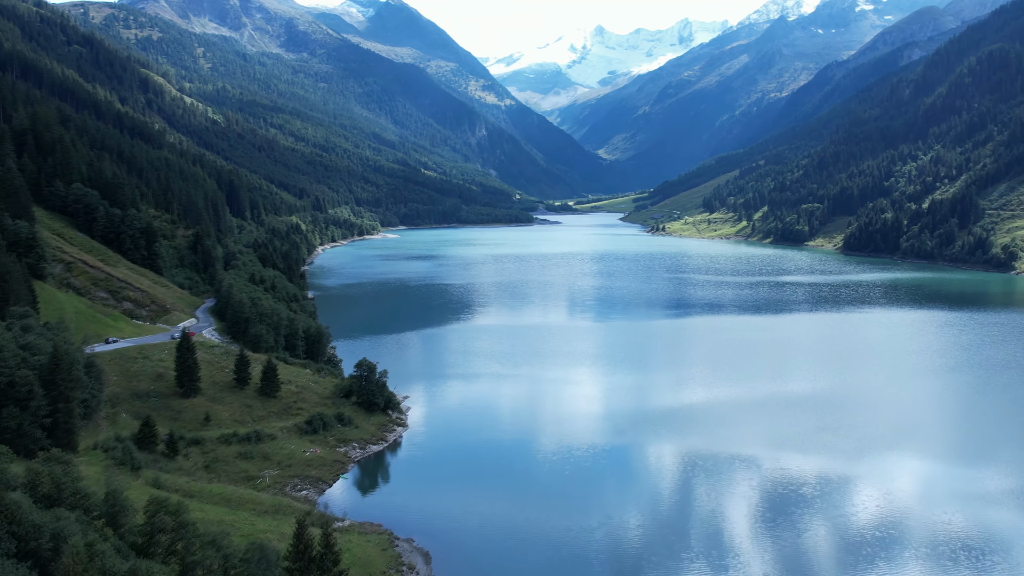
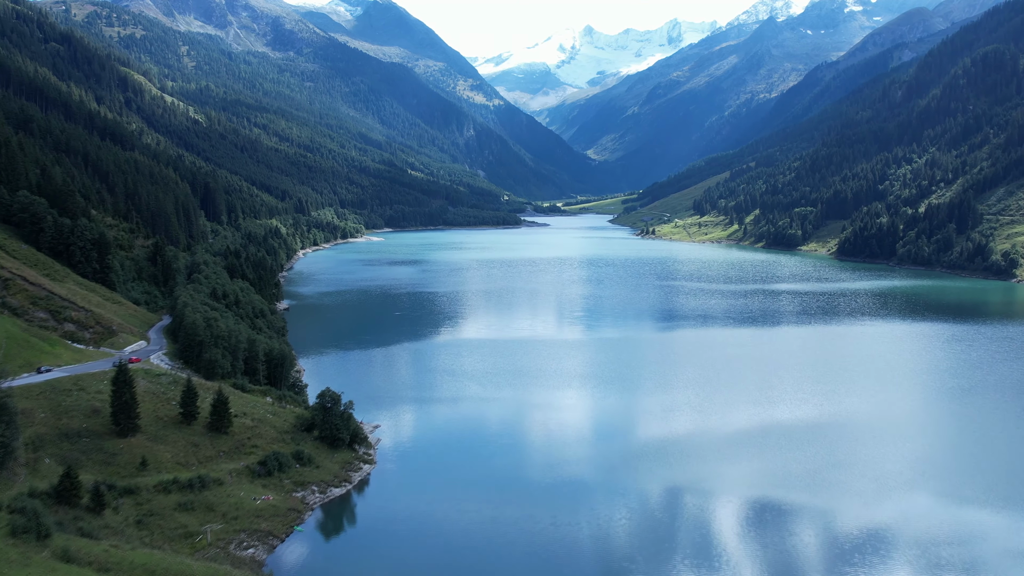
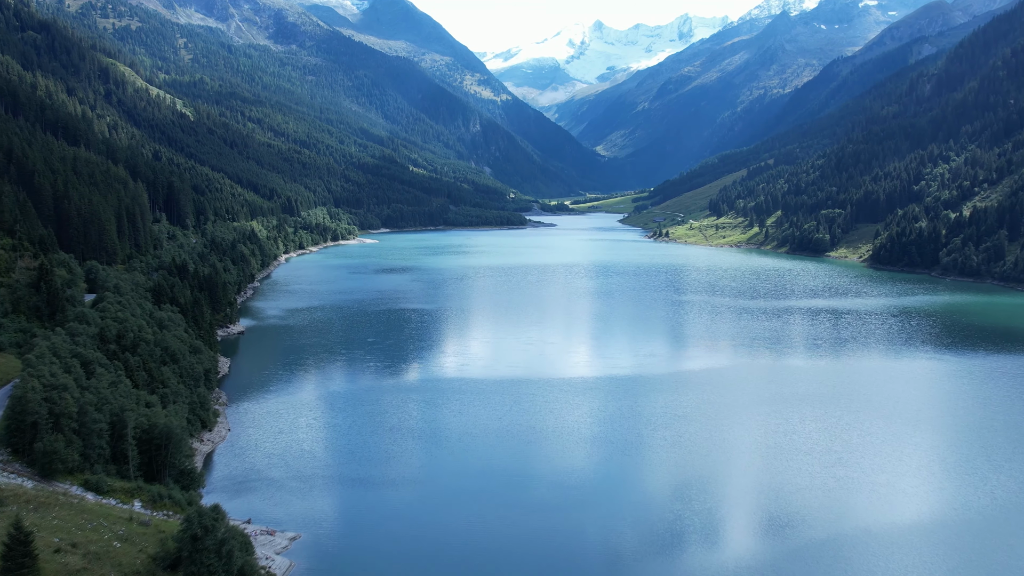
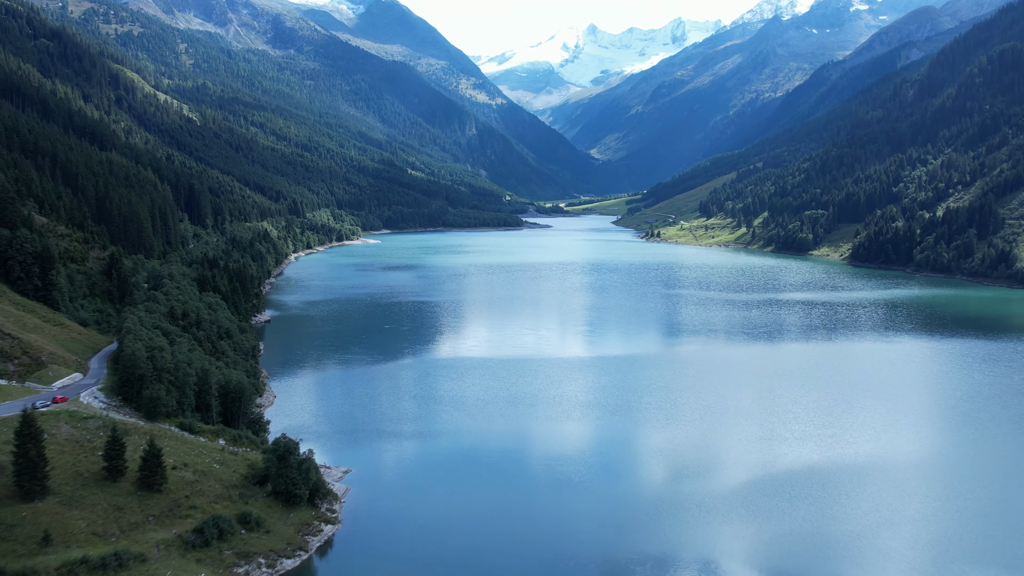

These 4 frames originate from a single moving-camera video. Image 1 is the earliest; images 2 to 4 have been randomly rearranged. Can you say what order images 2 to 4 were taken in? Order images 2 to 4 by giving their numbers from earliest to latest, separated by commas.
2, 4, 3
